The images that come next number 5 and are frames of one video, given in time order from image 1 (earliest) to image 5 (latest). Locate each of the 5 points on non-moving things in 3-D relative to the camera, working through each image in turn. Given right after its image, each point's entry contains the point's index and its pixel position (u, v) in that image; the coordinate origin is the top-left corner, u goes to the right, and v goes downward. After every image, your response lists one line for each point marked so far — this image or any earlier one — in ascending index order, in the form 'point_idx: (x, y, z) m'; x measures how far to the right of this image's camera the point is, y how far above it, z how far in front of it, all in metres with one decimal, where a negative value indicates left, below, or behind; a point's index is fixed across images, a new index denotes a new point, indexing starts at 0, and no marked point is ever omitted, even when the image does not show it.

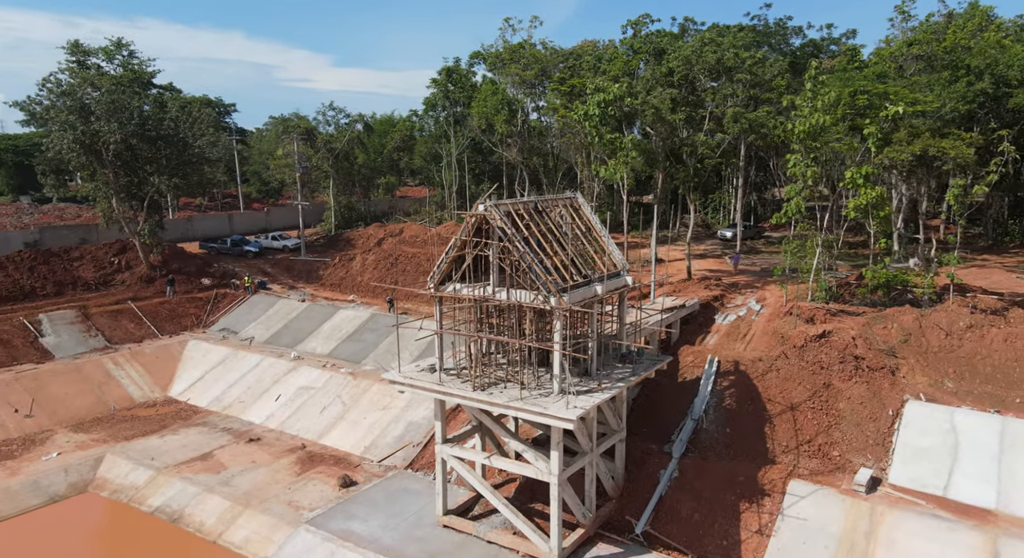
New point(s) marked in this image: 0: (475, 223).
0: (-0.9, +1.4, +17.3) m
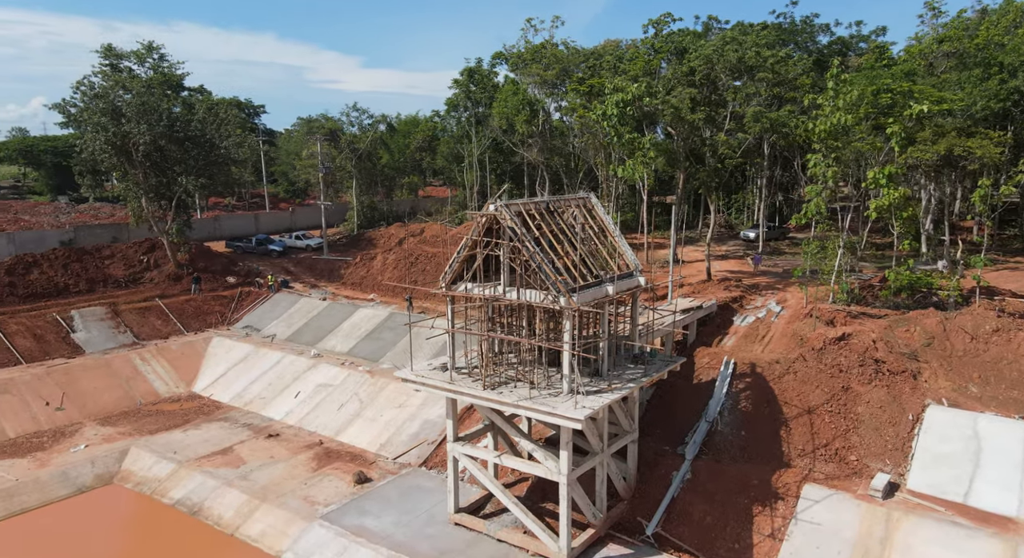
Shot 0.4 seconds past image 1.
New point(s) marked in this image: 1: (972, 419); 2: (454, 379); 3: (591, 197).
0: (-0.7, +1.4, +17.3) m
1: (+12.8, -3.9, +19.1) m
2: (-1.5, -2.6, +17.9) m
3: (+2.3, +2.4, +19.9) m
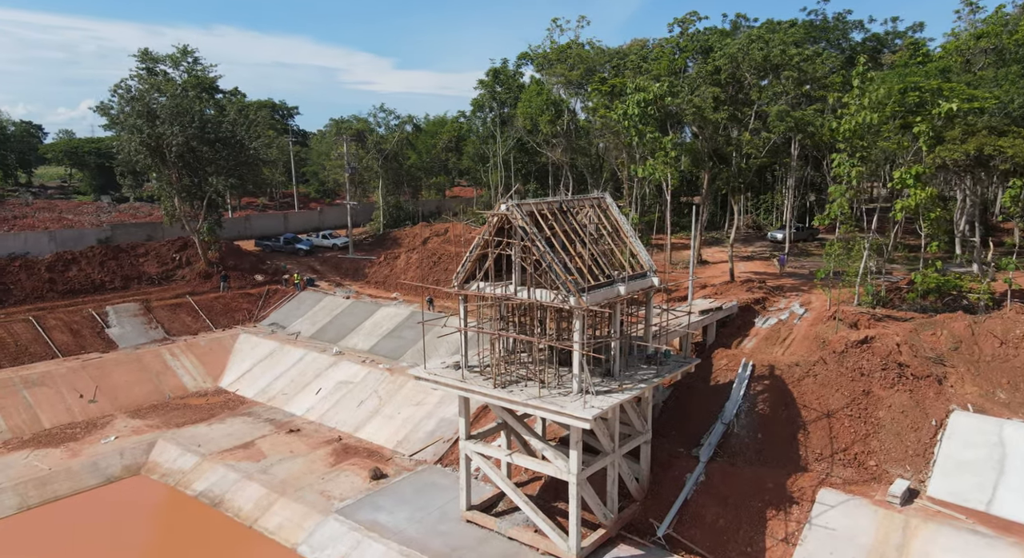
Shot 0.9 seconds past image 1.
0: (-0.4, +1.4, +17.4) m
1: (+13.1, -4.0, +18.6) m
2: (-1.2, -2.6, +18.1) m
3: (+2.7, +2.4, +19.8) m
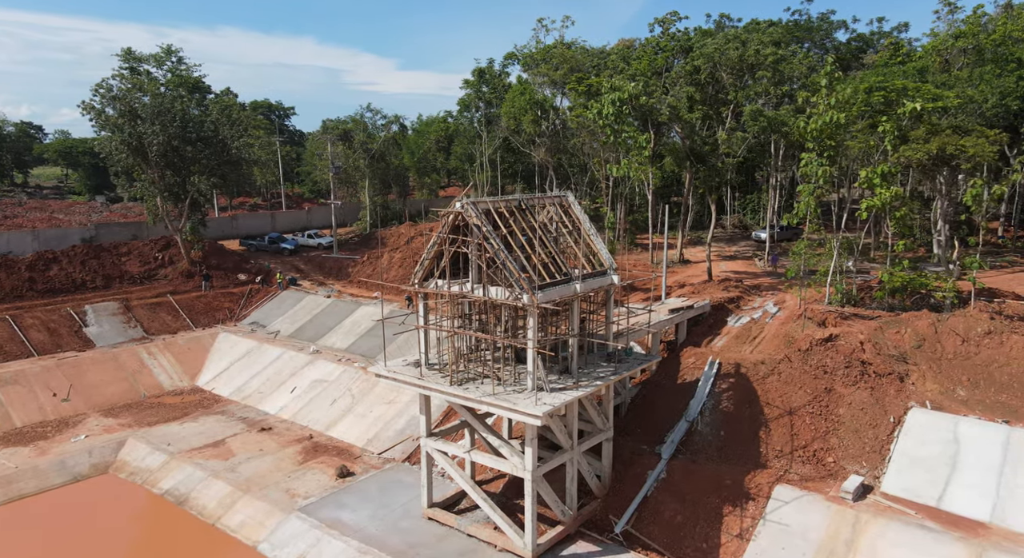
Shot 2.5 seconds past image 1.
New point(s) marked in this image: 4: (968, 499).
0: (-1.5, +1.5, +17.6) m
1: (+12.0, -3.9, +18.7) m
2: (-2.3, -2.5, +18.2) m
3: (+1.6, +2.4, +20.0) m
4: (+11.3, -5.5, +17.0) m
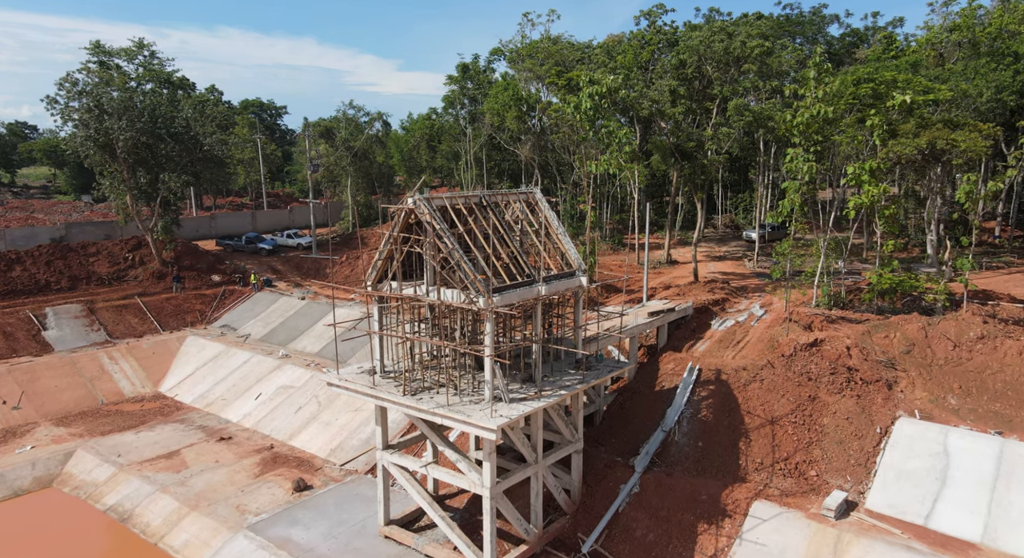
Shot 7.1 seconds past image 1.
0: (-2.5, +1.4, +16.4) m
1: (+11.0, -4.0, +17.6) m
2: (-3.3, -2.6, +17.0) m
3: (+0.6, +2.4, +18.8) m
4: (+10.3, -5.5, +15.9) m
